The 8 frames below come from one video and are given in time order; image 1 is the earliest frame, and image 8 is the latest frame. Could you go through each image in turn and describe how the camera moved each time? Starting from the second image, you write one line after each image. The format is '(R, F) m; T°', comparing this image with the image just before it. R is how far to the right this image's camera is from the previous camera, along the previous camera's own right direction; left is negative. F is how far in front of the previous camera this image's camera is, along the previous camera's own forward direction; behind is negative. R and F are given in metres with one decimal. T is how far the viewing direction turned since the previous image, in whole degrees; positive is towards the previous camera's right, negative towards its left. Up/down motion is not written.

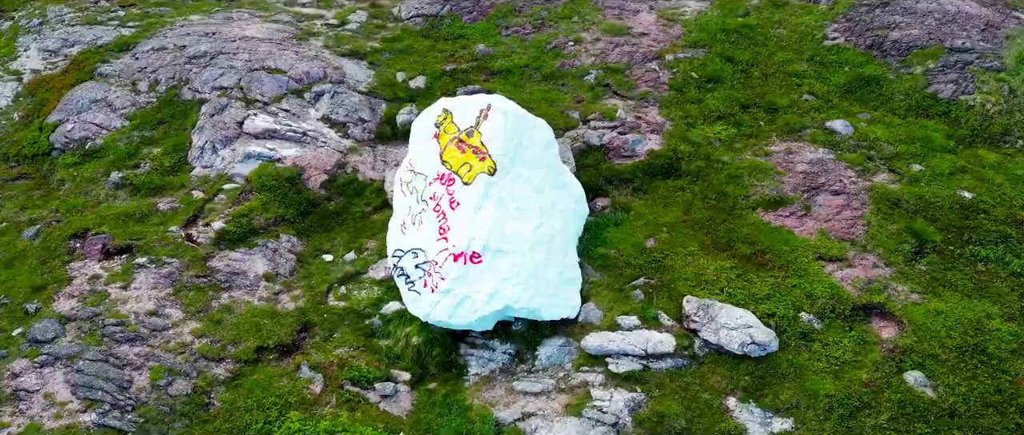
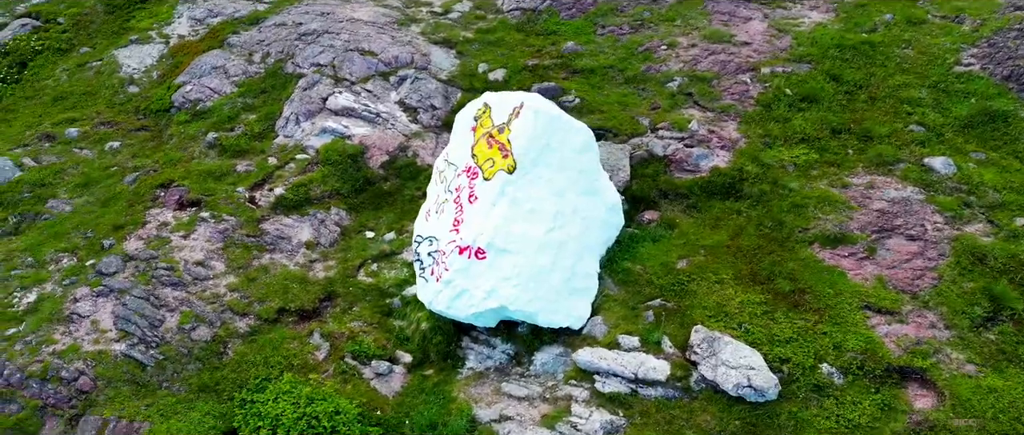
(+1.9, +0.3) m; -13°
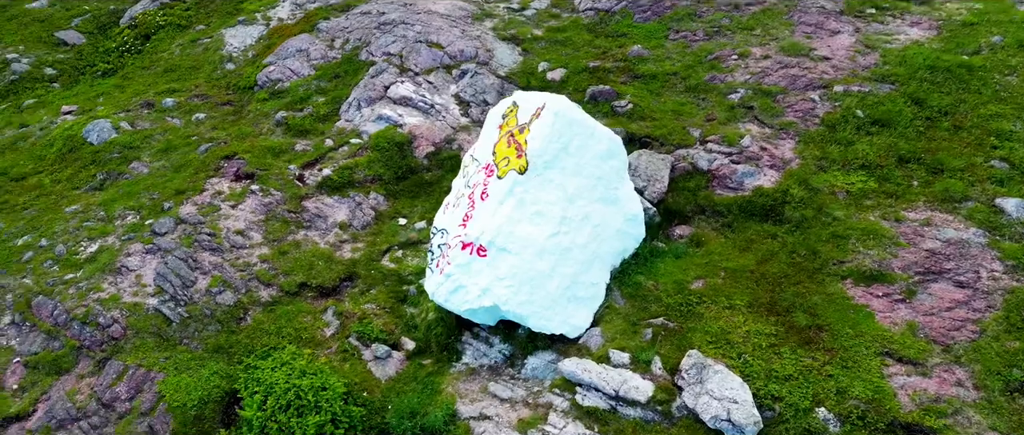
(+1.5, +0.2) m; -10°
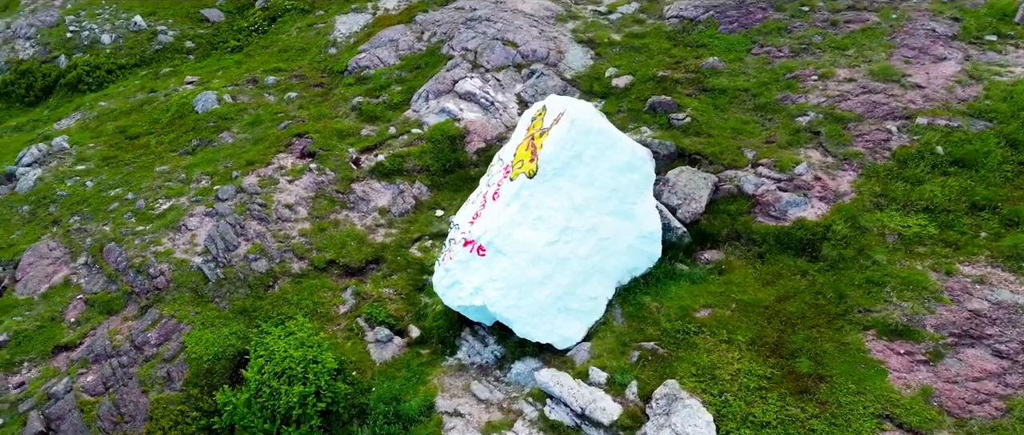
(+1.8, +0.2) m; -11°
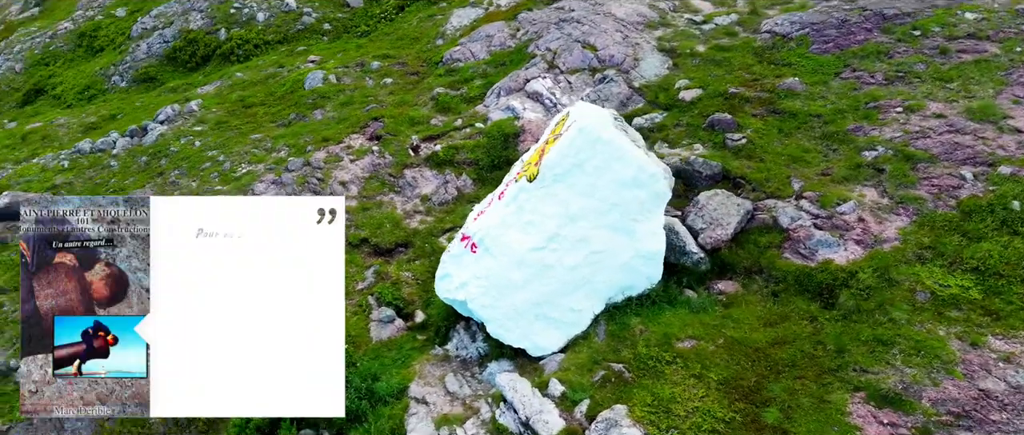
(+2.2, +0.2) m; -13°
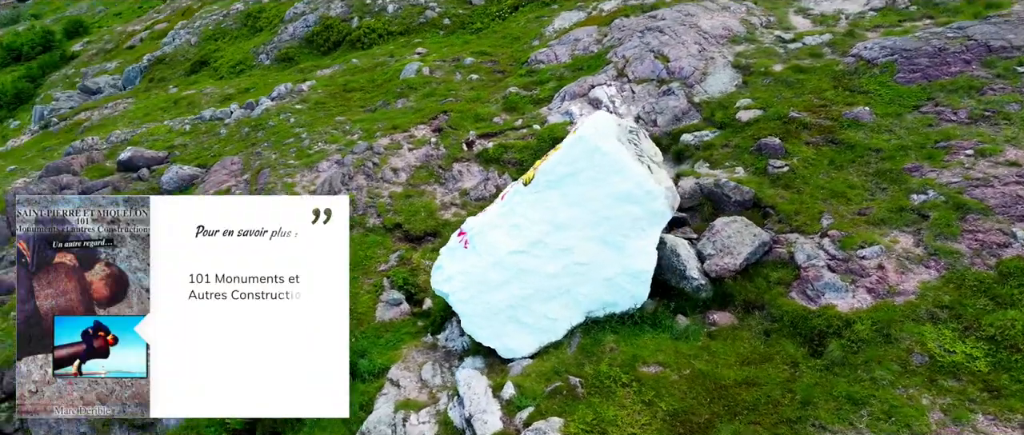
(+2.1, +0.1) m; -12°
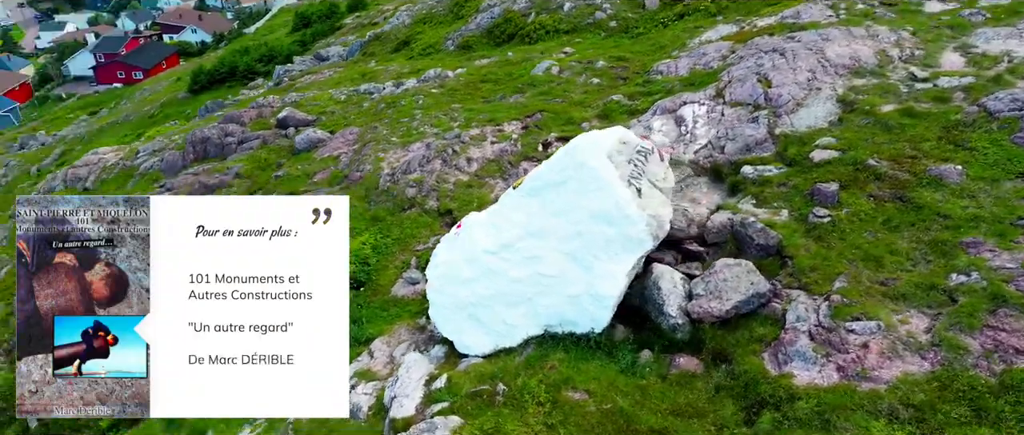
(+3.1, +0.4) m; -18°
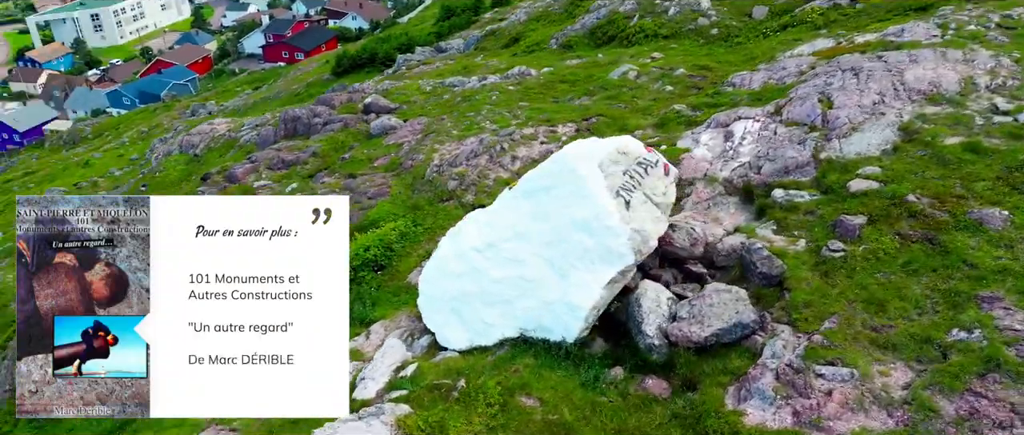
(+1.8, +0.2) m; -10°
